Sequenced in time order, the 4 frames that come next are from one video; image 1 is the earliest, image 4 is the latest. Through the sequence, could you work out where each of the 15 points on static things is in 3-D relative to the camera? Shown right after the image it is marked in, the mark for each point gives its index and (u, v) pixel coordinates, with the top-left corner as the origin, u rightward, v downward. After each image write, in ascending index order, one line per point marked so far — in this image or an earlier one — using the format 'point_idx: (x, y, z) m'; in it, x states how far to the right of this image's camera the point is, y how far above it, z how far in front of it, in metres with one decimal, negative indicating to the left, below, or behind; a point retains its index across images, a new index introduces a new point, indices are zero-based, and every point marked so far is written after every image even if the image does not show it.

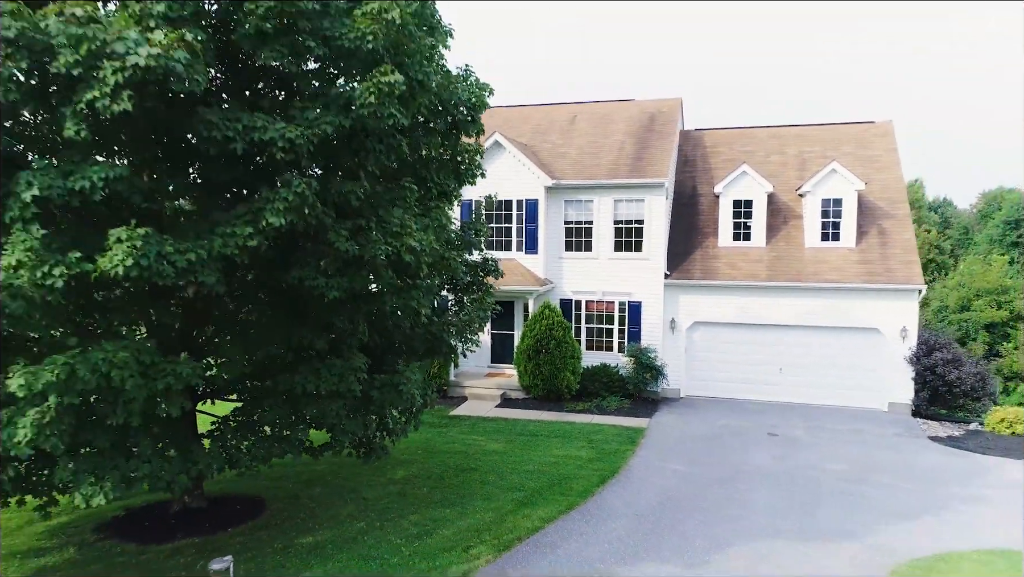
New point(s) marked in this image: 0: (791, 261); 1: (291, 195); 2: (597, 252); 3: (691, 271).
0: (+7.2, +0.7, +17.5) m
1: (-1.8, +0.7, +5.5) m
2: (+2.3, +1.0, +18.3) m
3: (+4.7, +0.5, +17.9) m
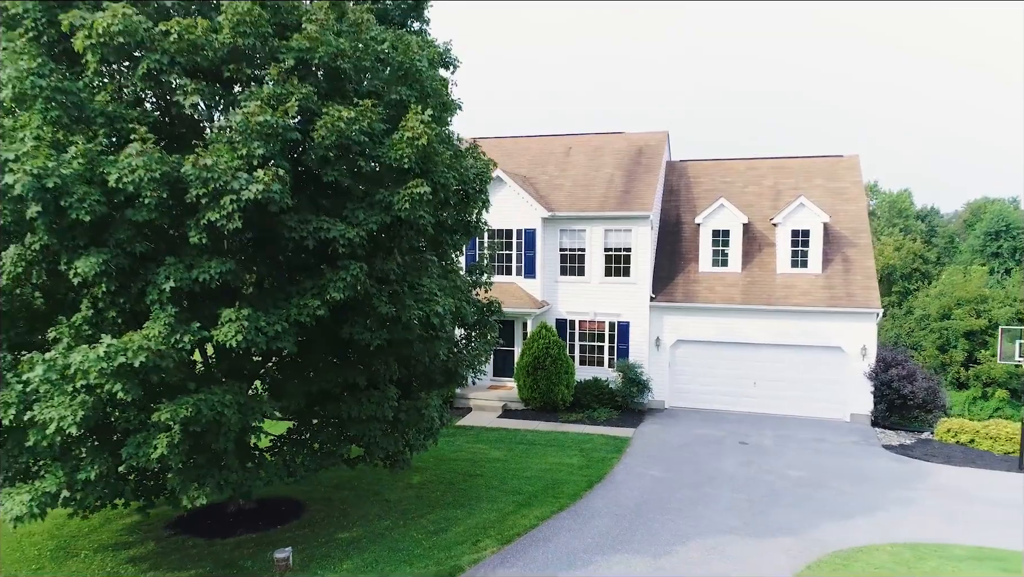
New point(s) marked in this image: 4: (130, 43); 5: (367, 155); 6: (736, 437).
0: (+7.2, +0.1, +19.4) m
1: (-1.8, +0.1, +7.4) m
2: (+2.3, +0.4, +20.2) m
3: (+4.7, -0.2, +19.8) m
4: (-3.9, +2.5, +6.9) m
5: (-1.6, +1.5, +7.8) m
6: (+5.7, -3.8, +17.4) m
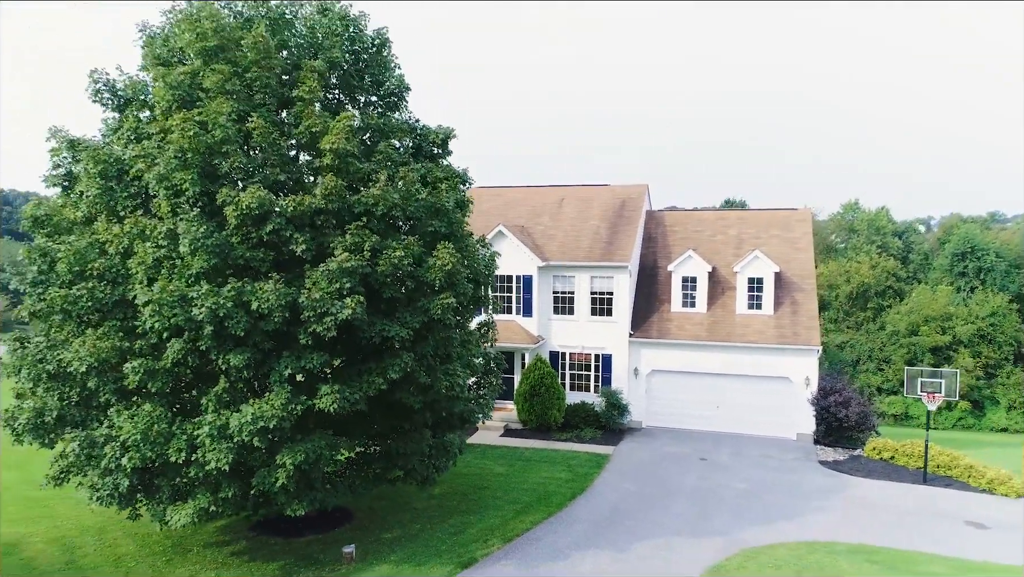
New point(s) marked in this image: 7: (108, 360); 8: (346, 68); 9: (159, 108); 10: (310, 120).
0: (+7.2, -1.2, +23.0) m
1: (-1.8, -1.2, +11.0) m
2: (+2.3, -0.9, +23.7) m
3: (+4.7, -1.5, +23.4) m
4: (-3.9, +1.2, +10.5) m
5: (-1.6, +0.2, +11.3) m
6: (+5.7, -5.1, +21.0) m
7: (-6.4, -1.1, +10.8) m
8: (-3.2, +4.3, +13.3) m
9: (-5.9, +3.0, +11.4) m
10: (-3.4, +2.8, +11.3) m
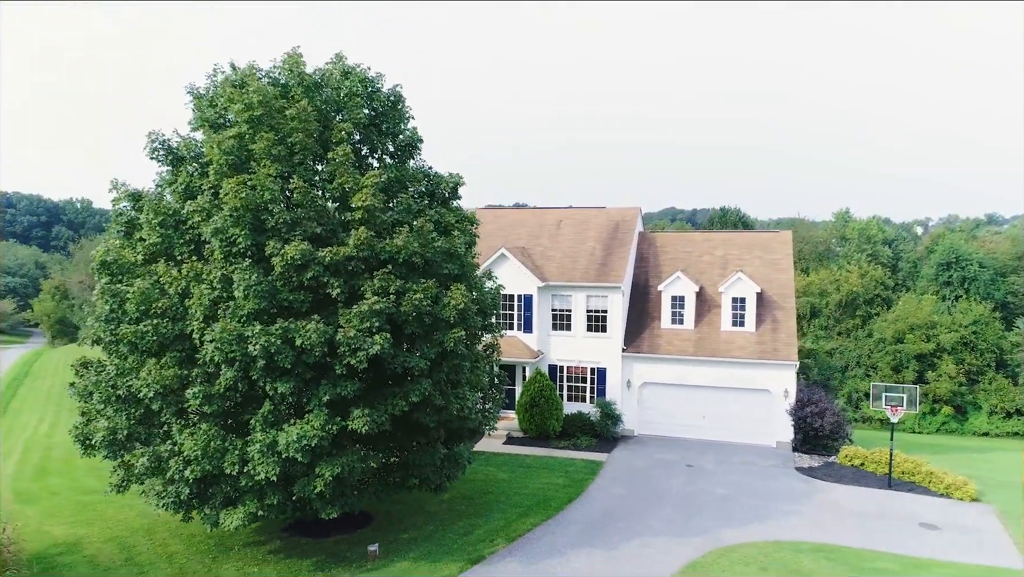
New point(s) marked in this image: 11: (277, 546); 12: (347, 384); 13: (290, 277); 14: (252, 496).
0: (+7.2, -1.9, +24.8) m
1: (-1.7, -1.9, +12.9) m
2: (+2.4, -1.6, +25.6) m
3: (+4.8, -2.1, +25.3) m
4: (-3.8, +0.5, +12.4) m
5: (-1.6, -0.5, +13.2) m
6: (+5.8, -5.8, +22.8) m
7: (-6.4, -1.8, +12.6) m
8: (-3.2, +3.6, +15.2) m
9: (-5.8, +2.3, +13.2) m
10: (-3.3, +2.1, +13.2) m
11: (-5.4, -5.9, +15.5) m
12: (-3.0, -1.7, +12.4) m
13: (-4.1, +0.2, +12.6) m
14: (-4.9, -3.9, +12.8) m
